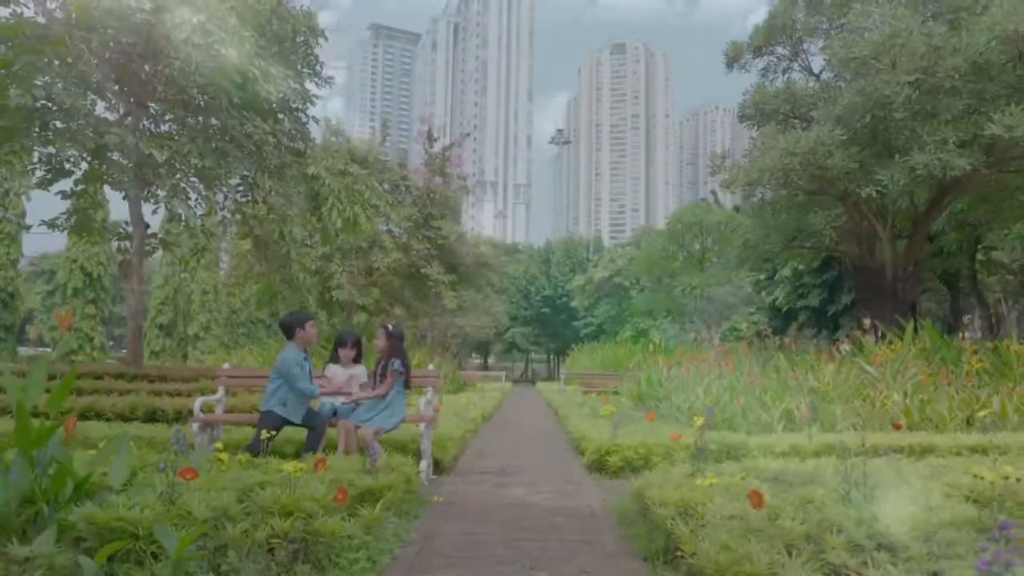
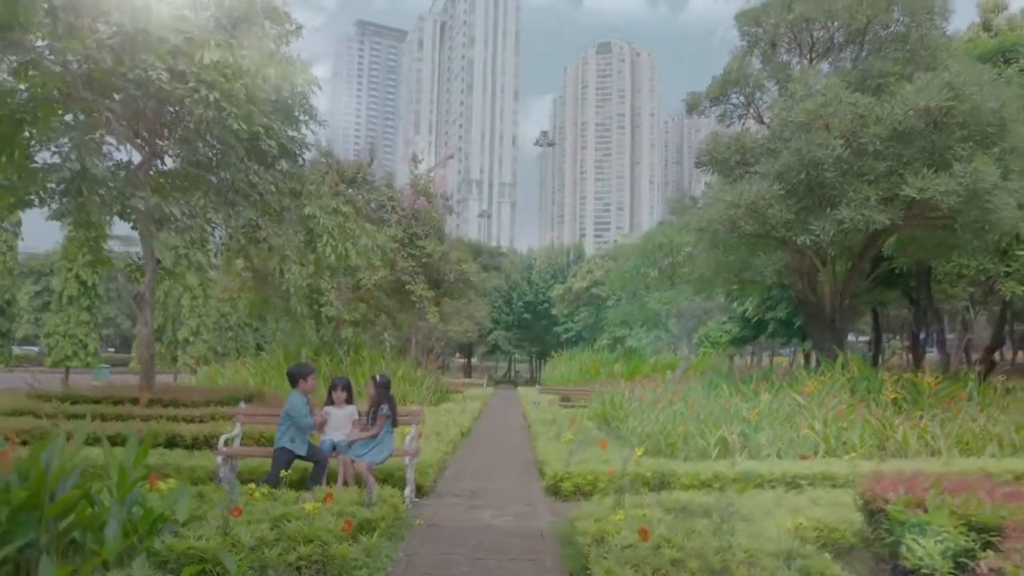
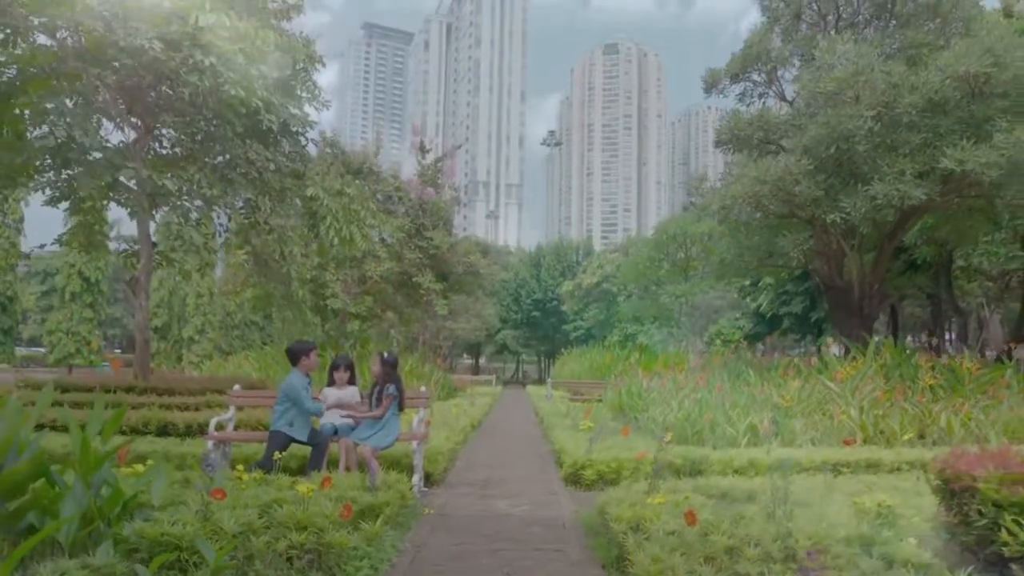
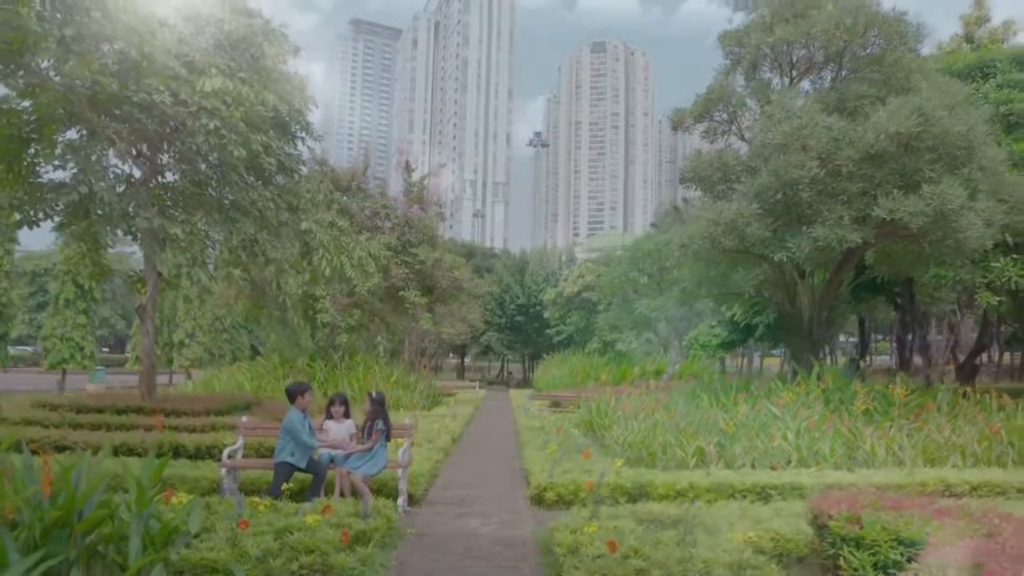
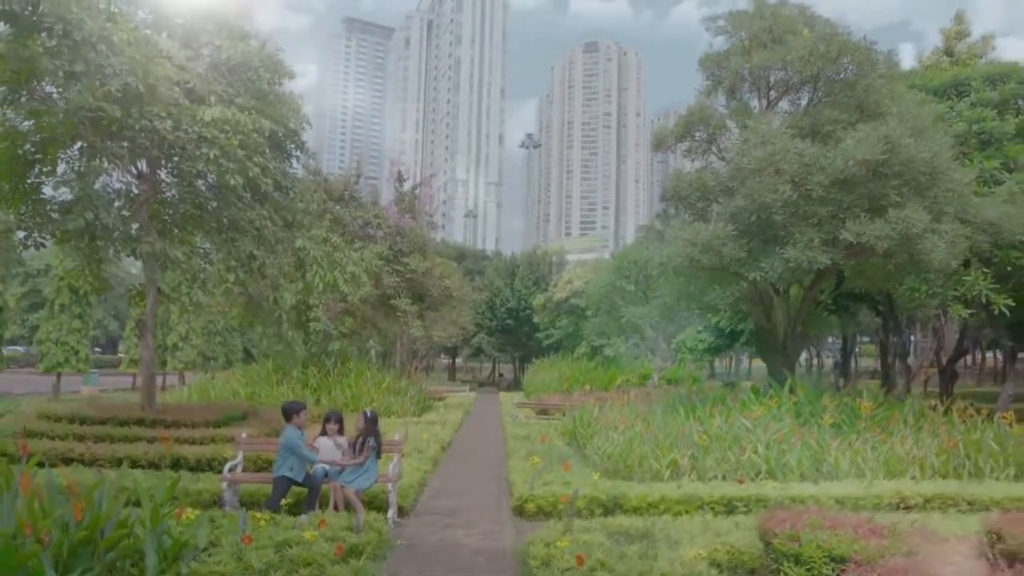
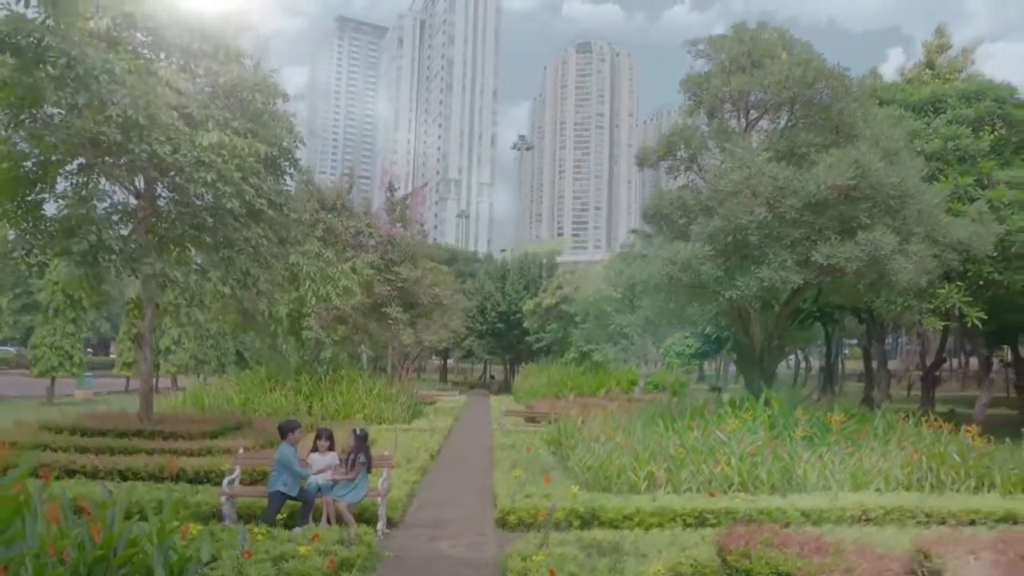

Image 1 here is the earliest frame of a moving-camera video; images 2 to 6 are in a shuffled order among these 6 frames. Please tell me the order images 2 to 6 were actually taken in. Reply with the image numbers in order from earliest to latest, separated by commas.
3, 2, 4, 5, 6
